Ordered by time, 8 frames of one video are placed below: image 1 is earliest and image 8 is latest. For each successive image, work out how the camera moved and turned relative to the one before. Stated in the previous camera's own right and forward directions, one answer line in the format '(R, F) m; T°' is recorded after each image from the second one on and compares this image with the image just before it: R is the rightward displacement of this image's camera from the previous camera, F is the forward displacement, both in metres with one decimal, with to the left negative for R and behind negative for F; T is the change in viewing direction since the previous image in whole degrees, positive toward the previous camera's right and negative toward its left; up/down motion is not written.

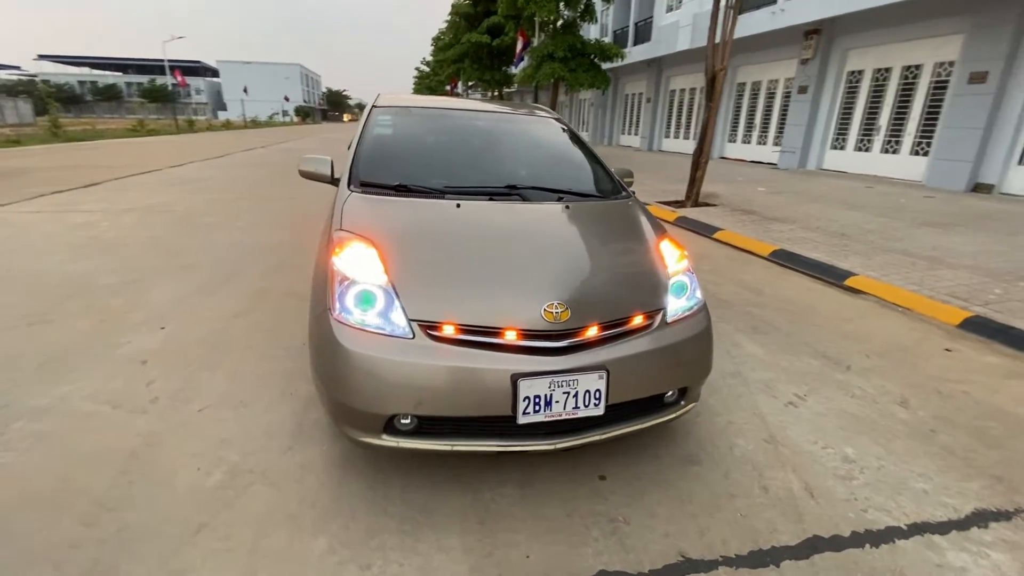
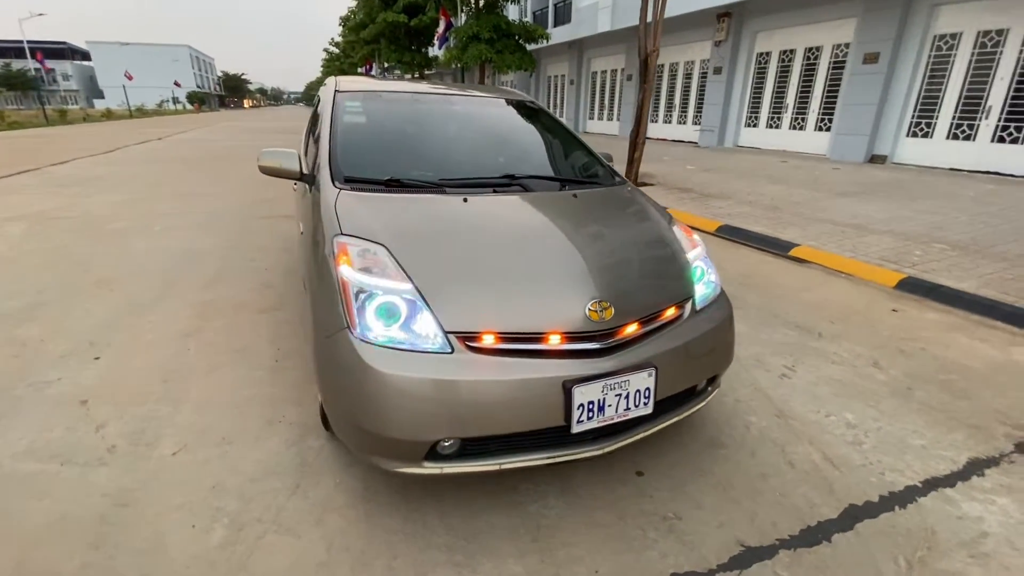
(-0.4, +0.2) m; +8°
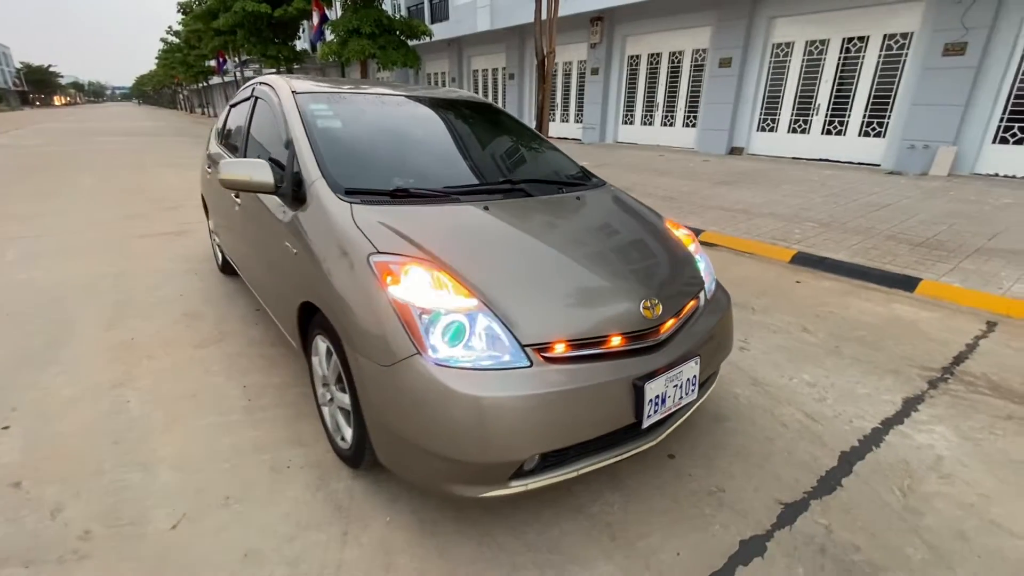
(-0.6, +0.1) m; +13°
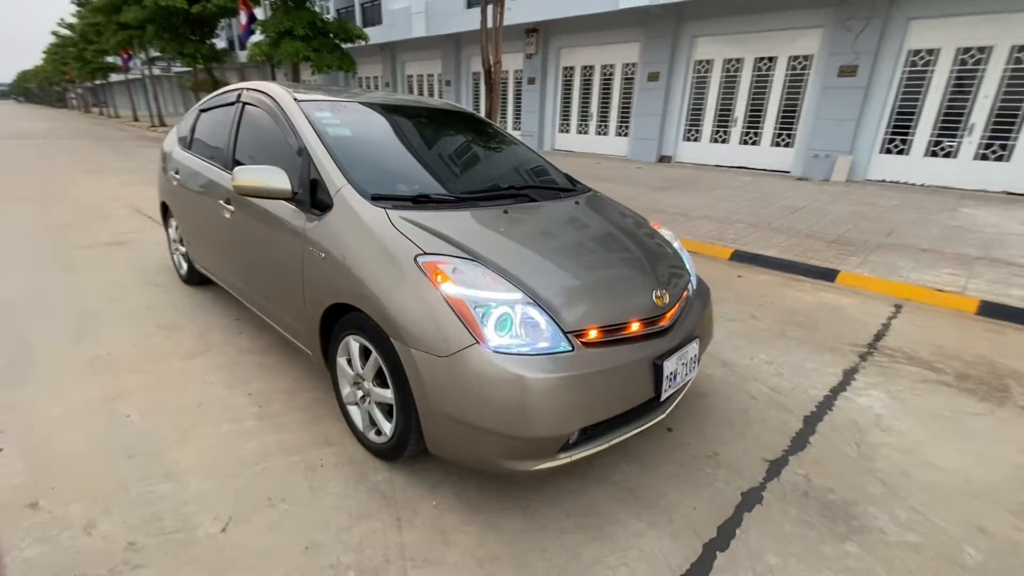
(-0.4, -0.2) m; +8°
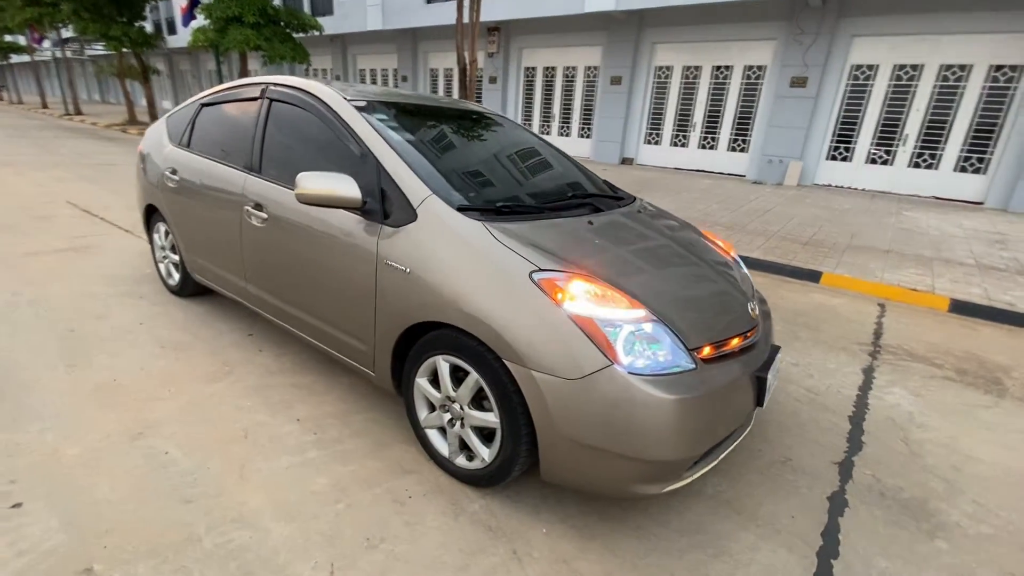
(-0.7, +0.1) m; +7°
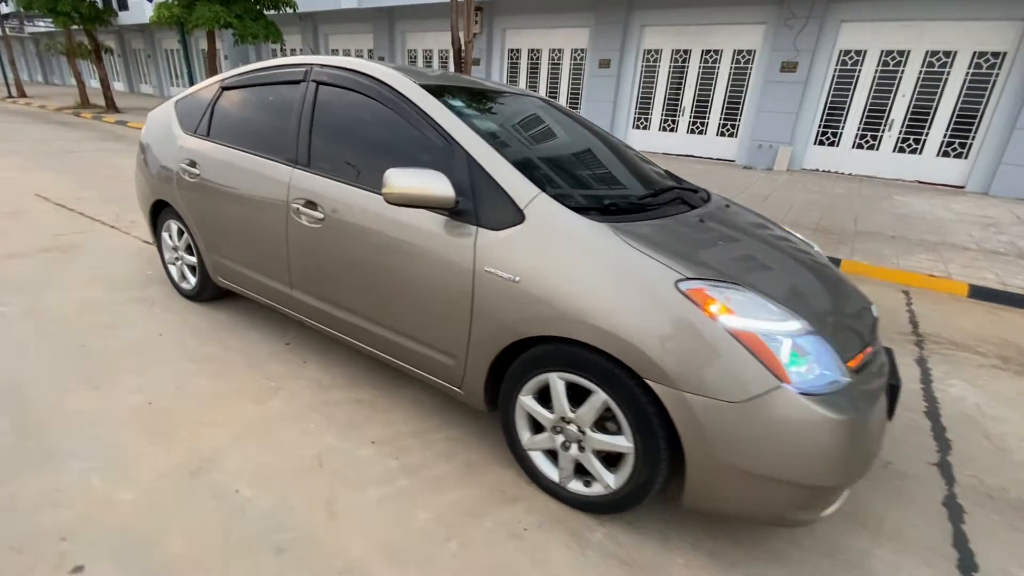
(-0.6, +0.2) m; +3°
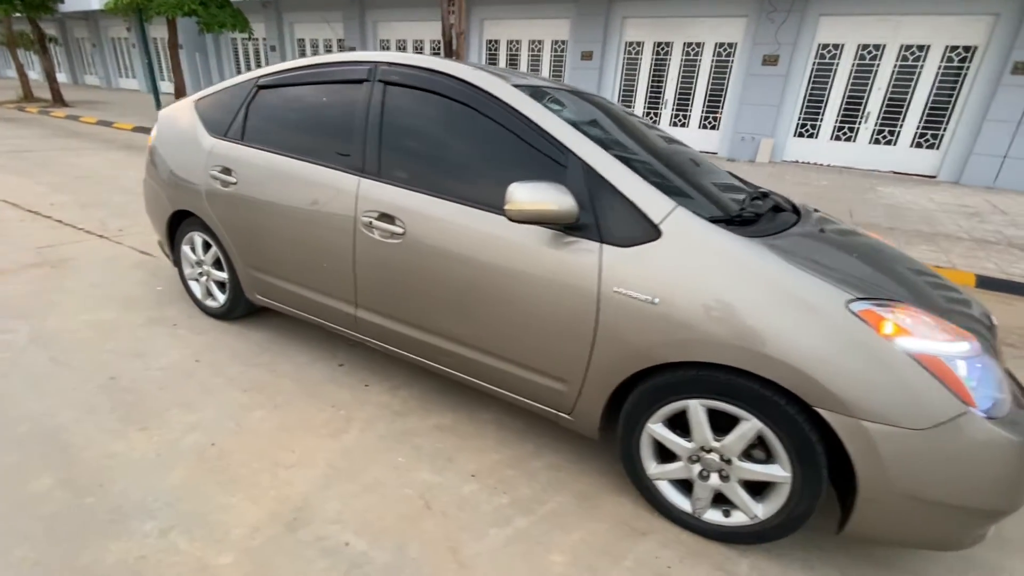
(-0.6, +0.2) m; +4°
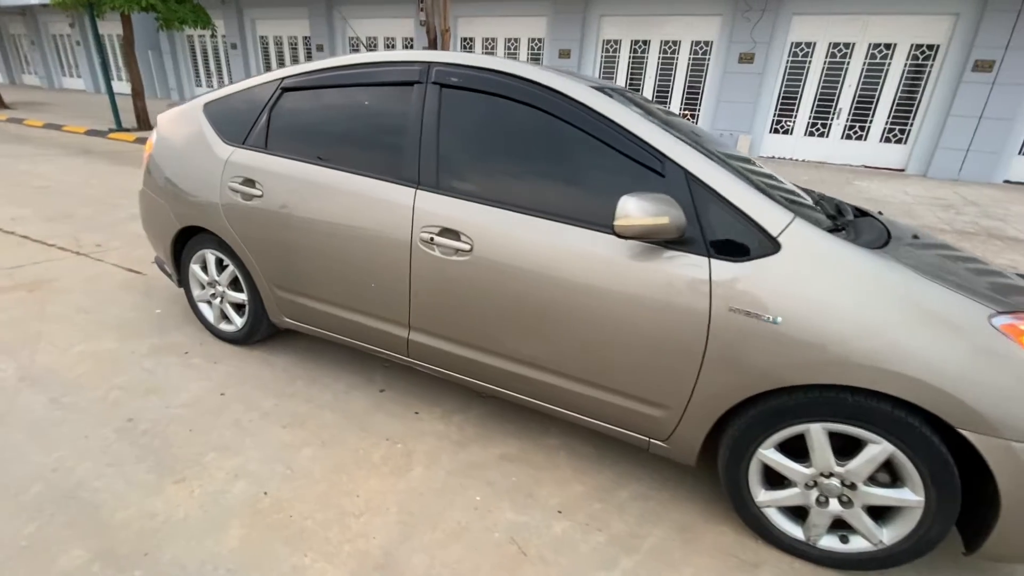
(-0.5, +0.2) m; +4°
